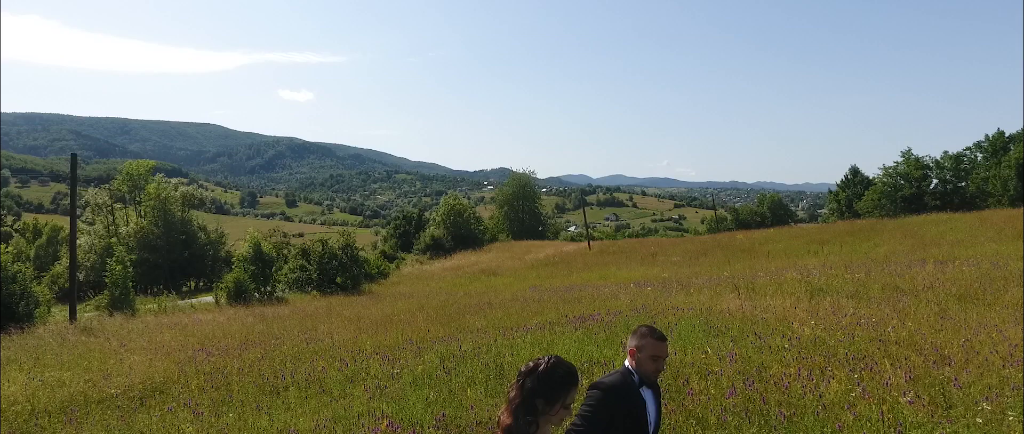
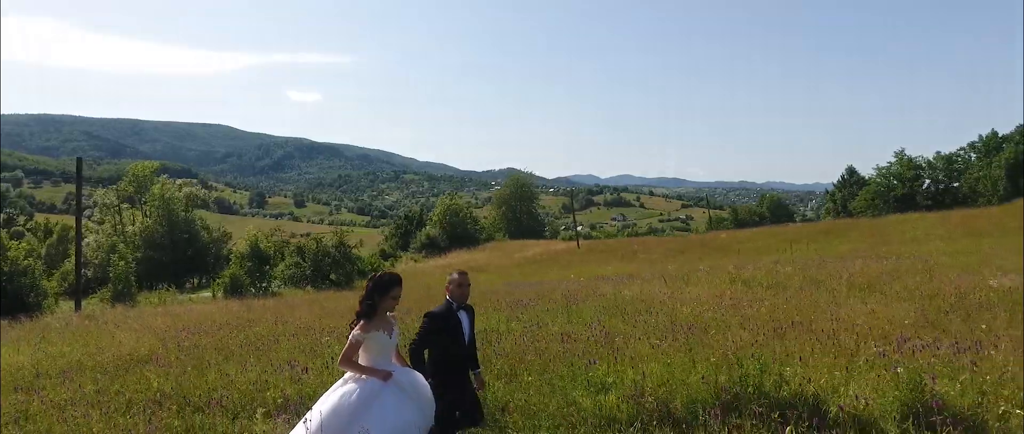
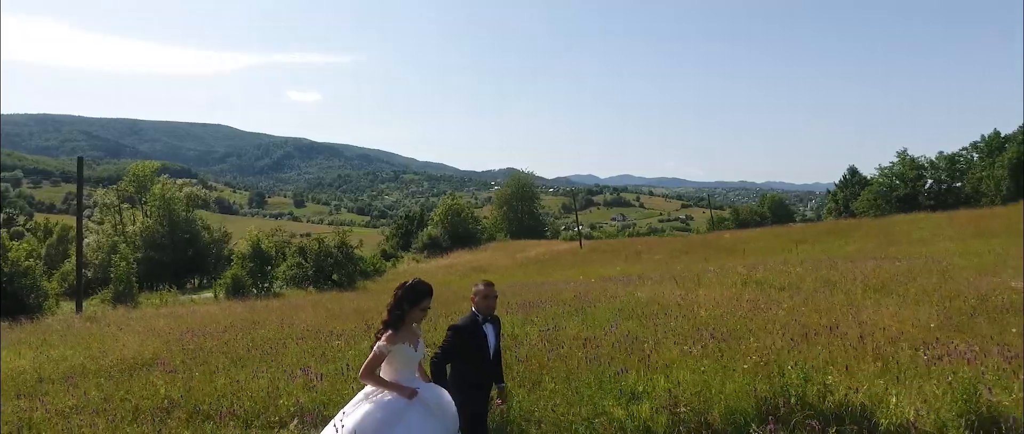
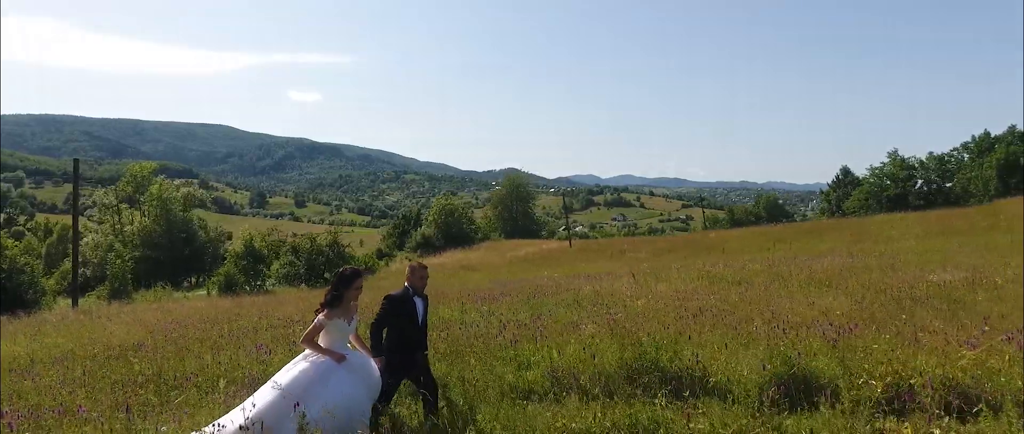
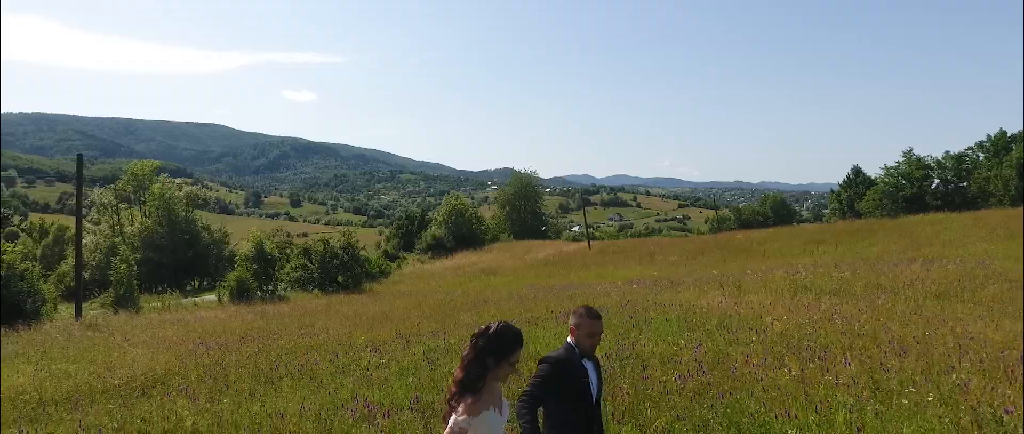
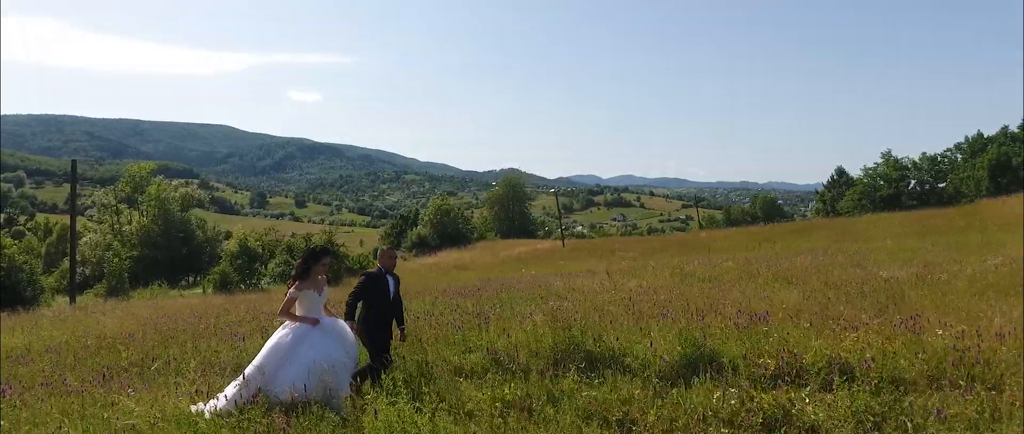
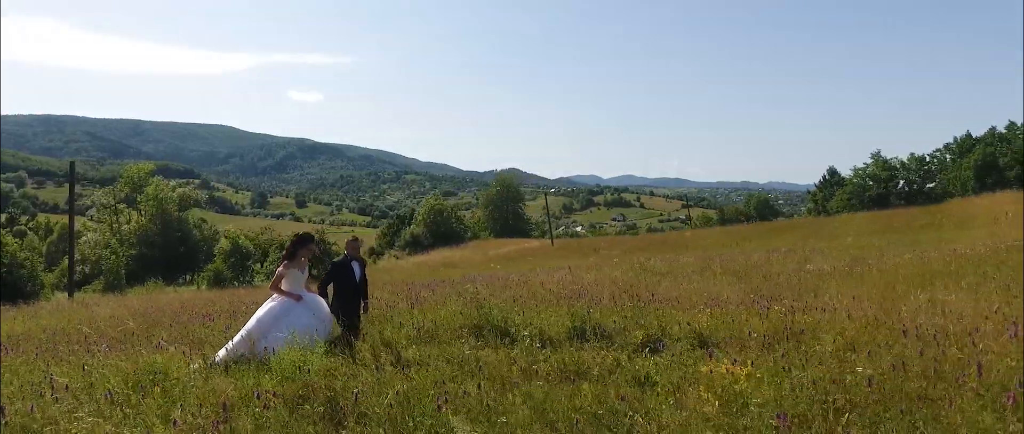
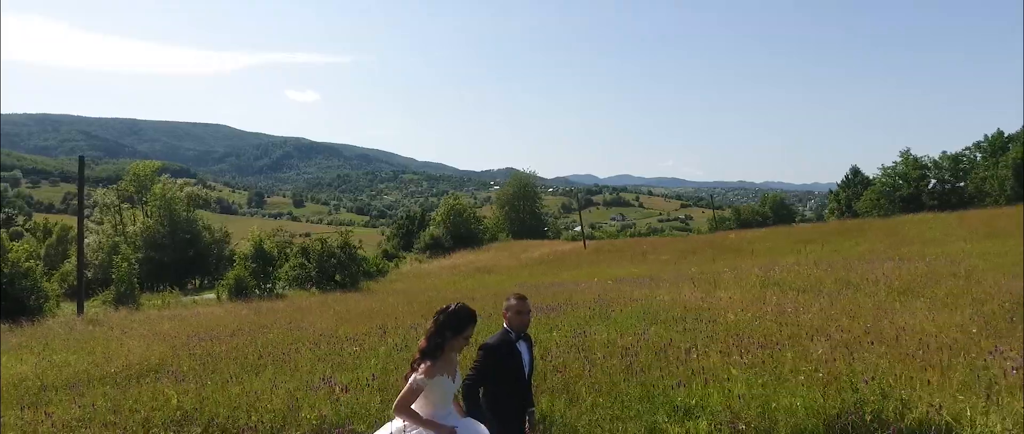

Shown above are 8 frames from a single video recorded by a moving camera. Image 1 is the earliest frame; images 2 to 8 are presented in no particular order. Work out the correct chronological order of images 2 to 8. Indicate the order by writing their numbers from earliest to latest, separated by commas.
5, 8, 3, 2, 4, 6, 7
